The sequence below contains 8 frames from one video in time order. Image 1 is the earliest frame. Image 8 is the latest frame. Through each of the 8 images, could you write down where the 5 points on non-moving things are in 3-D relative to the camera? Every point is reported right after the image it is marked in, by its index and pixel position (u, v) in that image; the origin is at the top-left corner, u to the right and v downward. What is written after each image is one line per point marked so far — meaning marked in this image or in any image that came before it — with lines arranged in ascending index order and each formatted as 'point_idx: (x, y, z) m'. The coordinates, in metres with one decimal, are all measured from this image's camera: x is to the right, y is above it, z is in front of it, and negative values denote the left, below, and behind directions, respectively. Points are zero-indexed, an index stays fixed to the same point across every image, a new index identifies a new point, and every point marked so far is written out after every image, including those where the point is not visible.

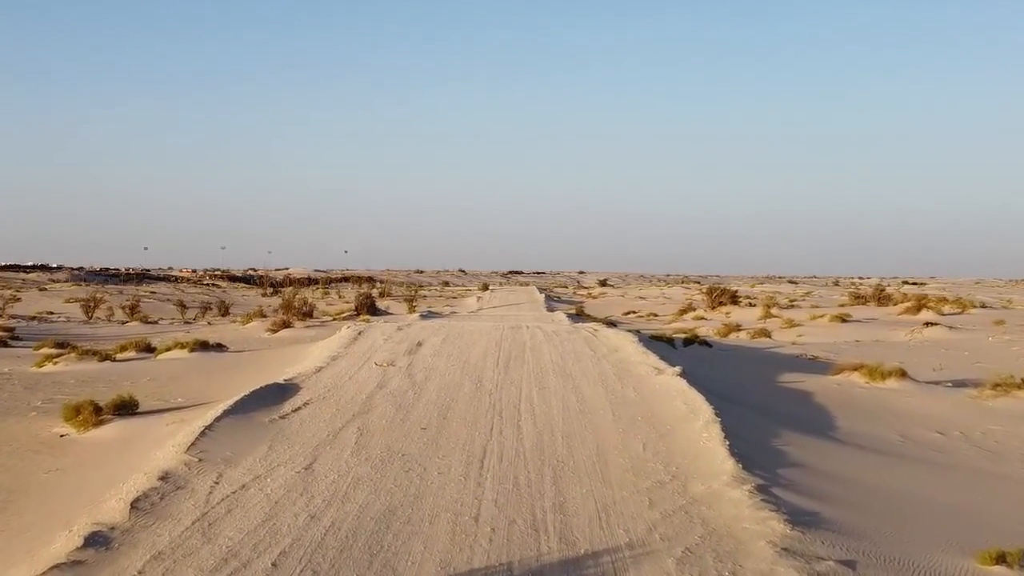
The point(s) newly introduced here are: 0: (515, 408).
0: (+0.1, -1.9, +12.9) m
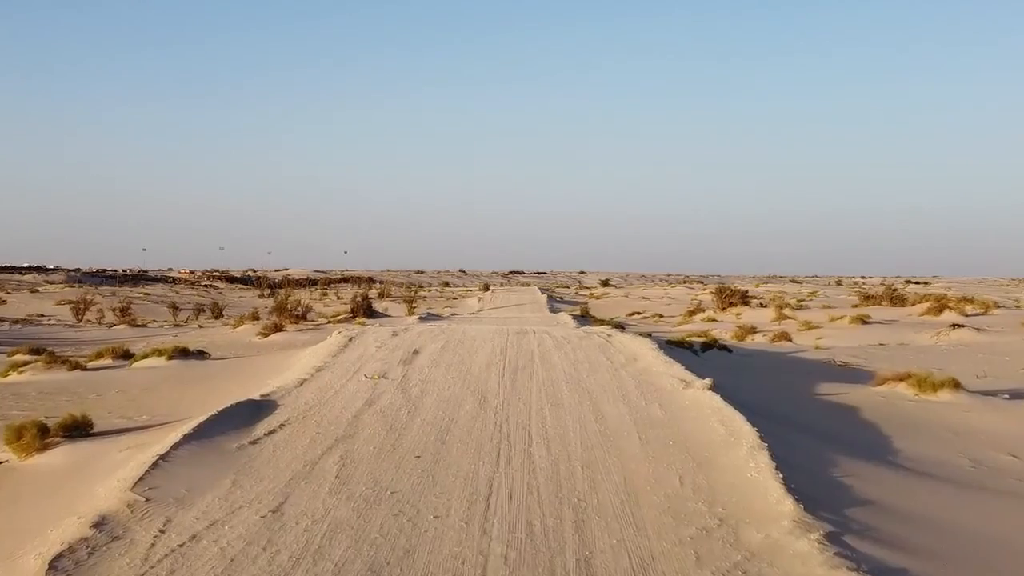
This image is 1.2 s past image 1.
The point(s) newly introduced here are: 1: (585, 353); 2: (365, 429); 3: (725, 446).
0: (+0.2, -1.9, +11.1) m
1: (+1.4, -1.3, +16.4) m
2: (-2.0, -1.9, +11.3) m
3: (+2.6, -2.0, +10.3) m
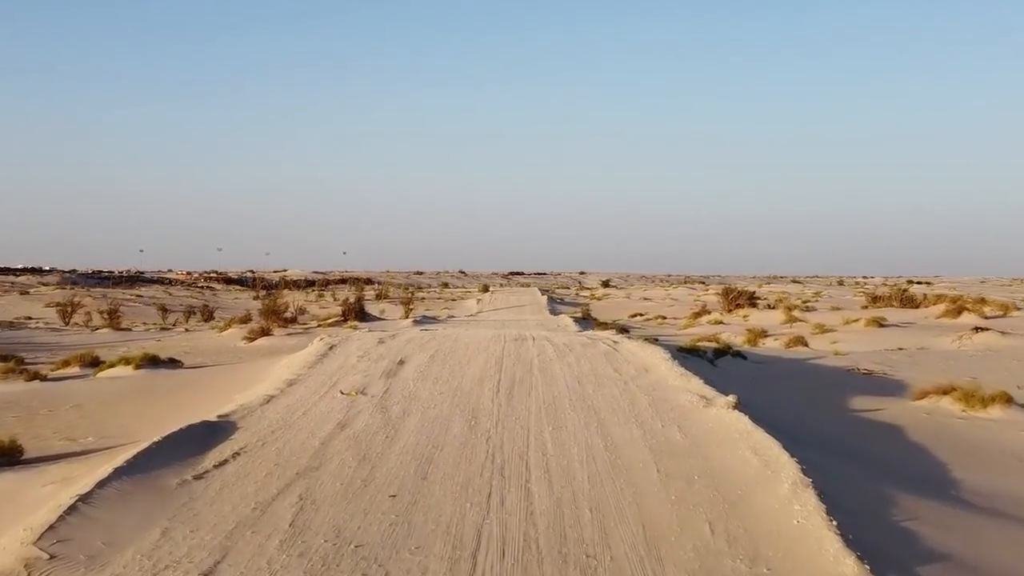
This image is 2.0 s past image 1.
0: (+0.1, -1.9, +9.4) m
1: (+1.4, -1.3, +14.7) m
2: (-2.1, -2.0, +9.6) m
3: (+2.6, -2.0, +8.6) m
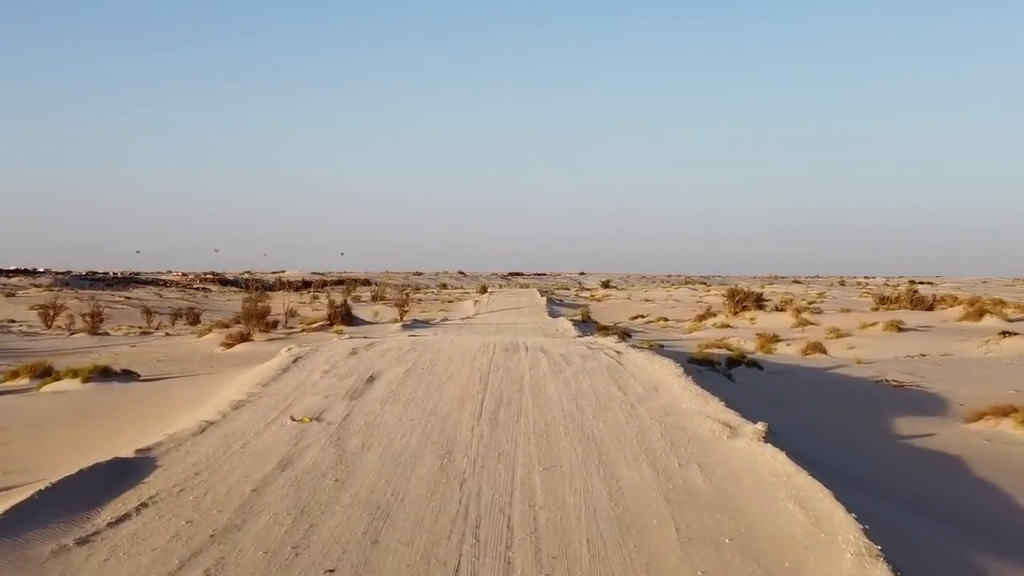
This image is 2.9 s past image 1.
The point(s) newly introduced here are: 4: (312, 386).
0: (-0.1, -2.0, +7.4) m
1: (+1.2, -1.4, +12.6) m
2: (-2.2, -2.0, +7.6) m
3: (+2.4, -2.1, +6.6) m
4: (-3.0, -1.5, +12.6) m
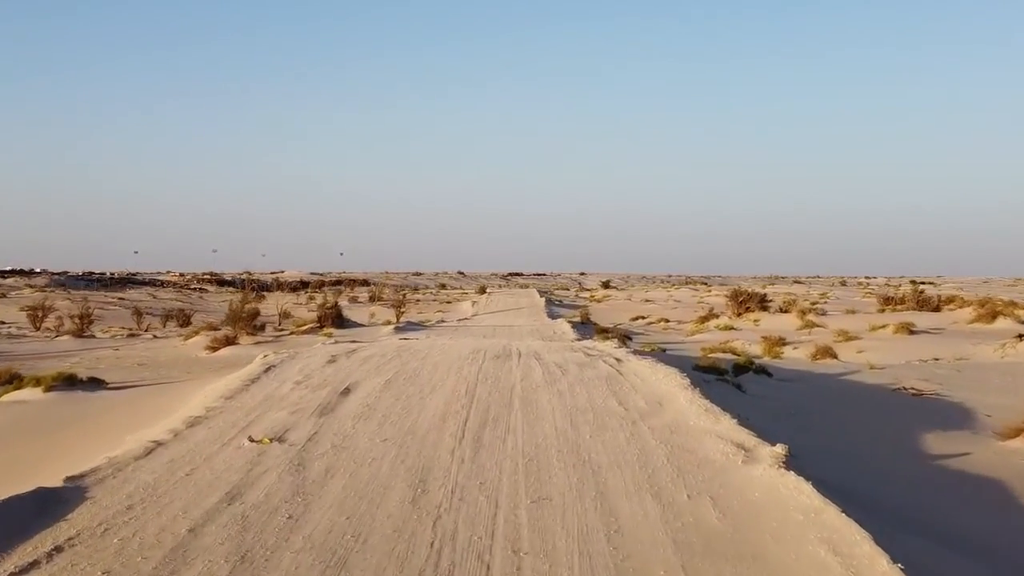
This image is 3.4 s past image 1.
0: (-0.2, -2.1, +6.2) m
1: (+1.0, -1.4, +11.5) m
2: (-2.4, -2.1, +6.4) m
3: (+2.2, -2.1, +5.4) m
4: (-3.2, -1.5, +11.4) m
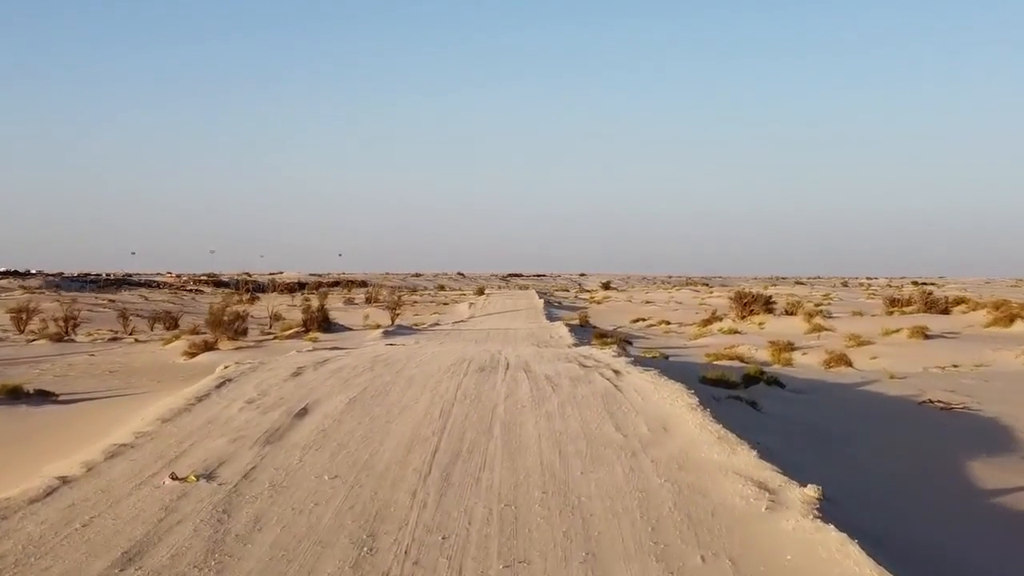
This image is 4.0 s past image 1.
0: (-0.5, -2.1, +4.6) m
1: (+0.8, -1.5, +9.9) m
2: (-2.6, -2.1, +4.8) m
3: (+2.0, -2.2, +3.8) m
4: (-3.4, -1.6, +9.8) m
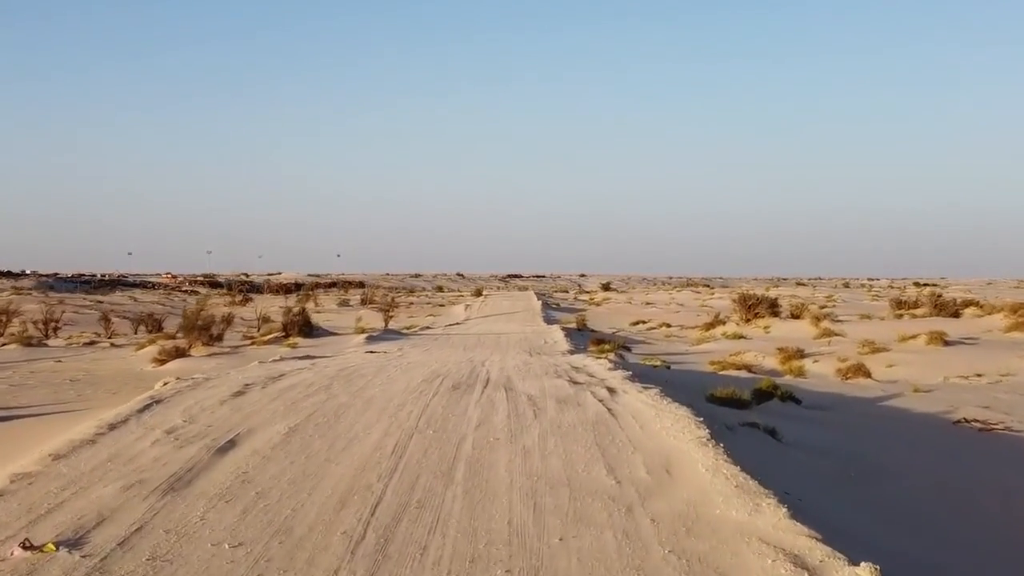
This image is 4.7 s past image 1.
0: (-0.8, -2.2, +2.8) m
1: (+0.5, -1.6, +8.1) m
2: (-2.9, -2.2, +3.0) m
3: (+1.7, -2.2, +2.0) m
4: (-3.7, -1.6, +8.0) m
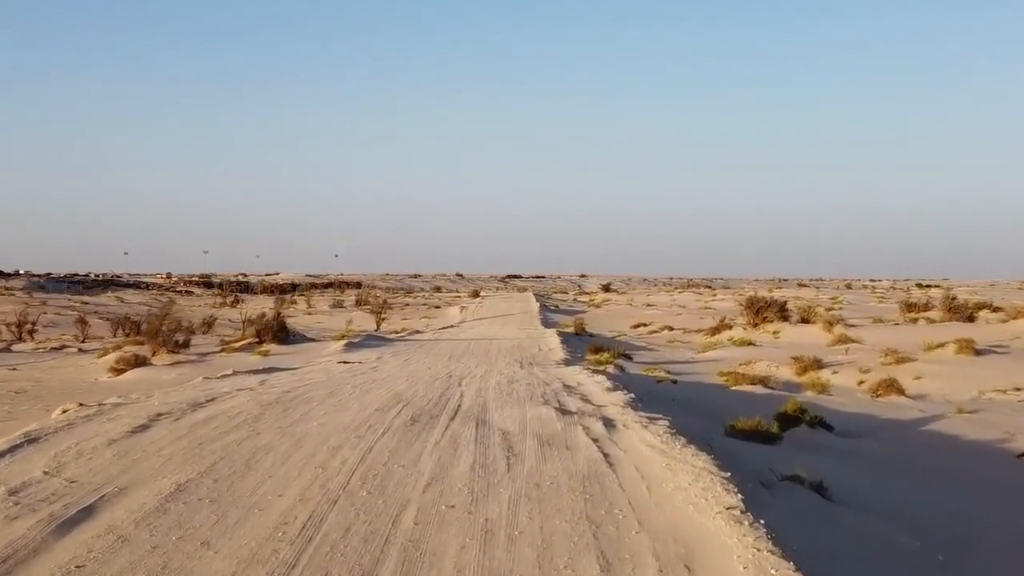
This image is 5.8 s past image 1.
0: (-1.1, -2.3, +0.5) m
1: (+0.2, -1.7, +5.8) m
2: (-3.2, -2.3, +0.7) m
3: (+1.4, -2.3, -0.3) m
4: (-4.0, -1.7, +5.7) m
